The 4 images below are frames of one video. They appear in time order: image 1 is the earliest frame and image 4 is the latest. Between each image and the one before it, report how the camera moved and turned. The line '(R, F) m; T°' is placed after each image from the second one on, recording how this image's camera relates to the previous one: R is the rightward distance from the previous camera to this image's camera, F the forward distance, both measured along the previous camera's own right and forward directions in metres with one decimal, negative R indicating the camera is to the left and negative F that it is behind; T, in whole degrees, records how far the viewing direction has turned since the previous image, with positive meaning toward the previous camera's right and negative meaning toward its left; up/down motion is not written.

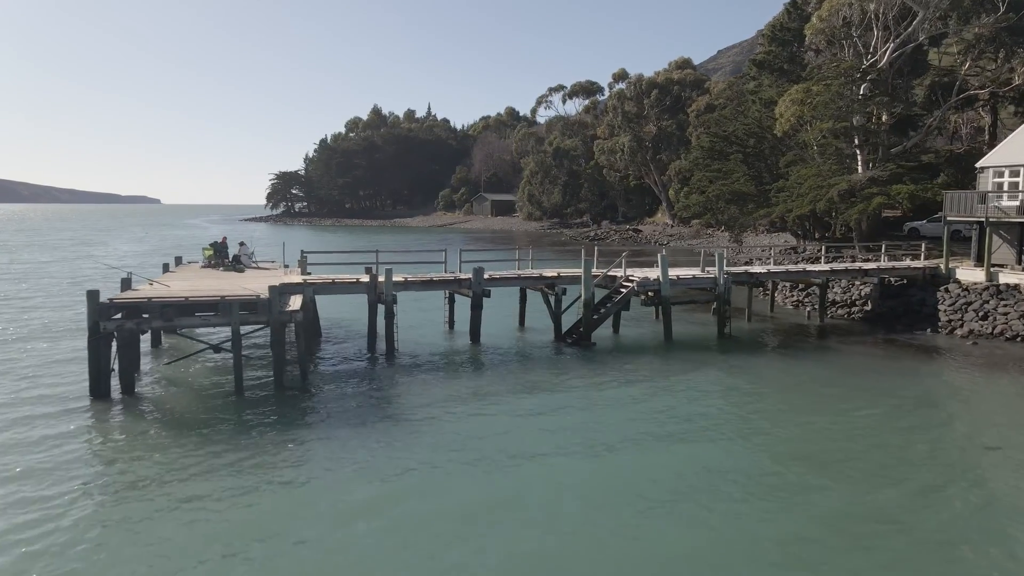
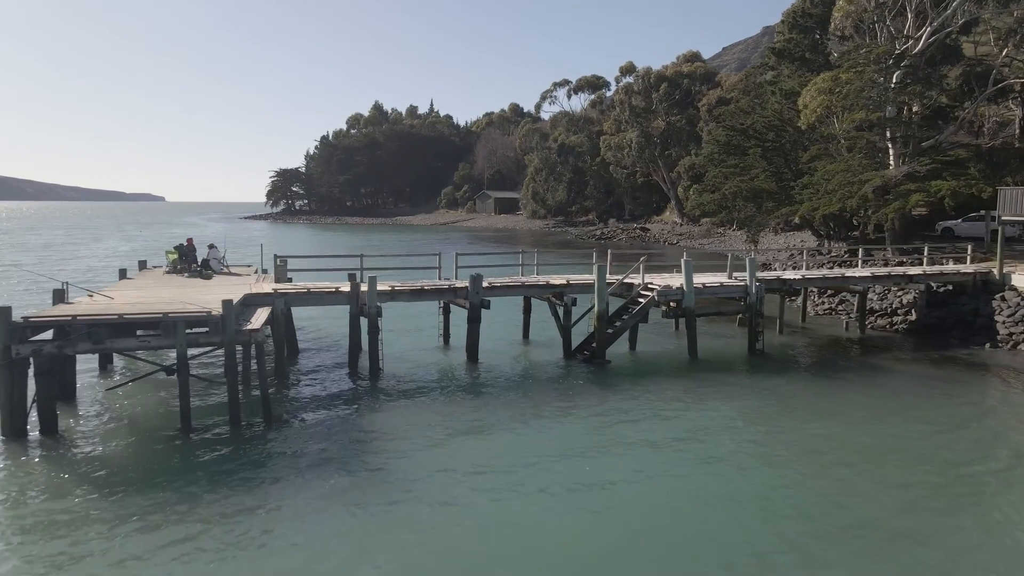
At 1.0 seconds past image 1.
(0.0, +3.0) m; 0°
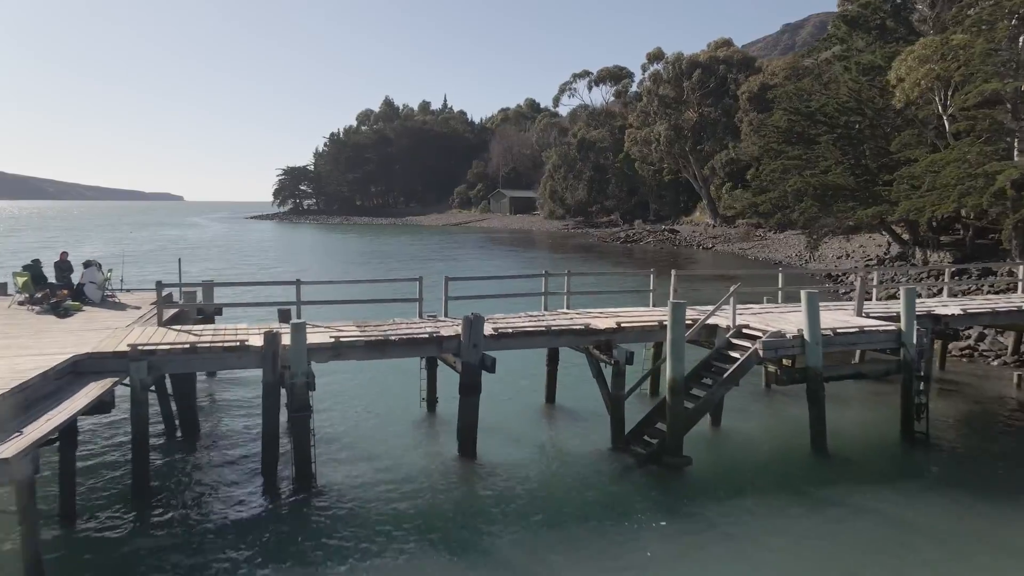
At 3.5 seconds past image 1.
(-0.1, +7.9) m; -1°
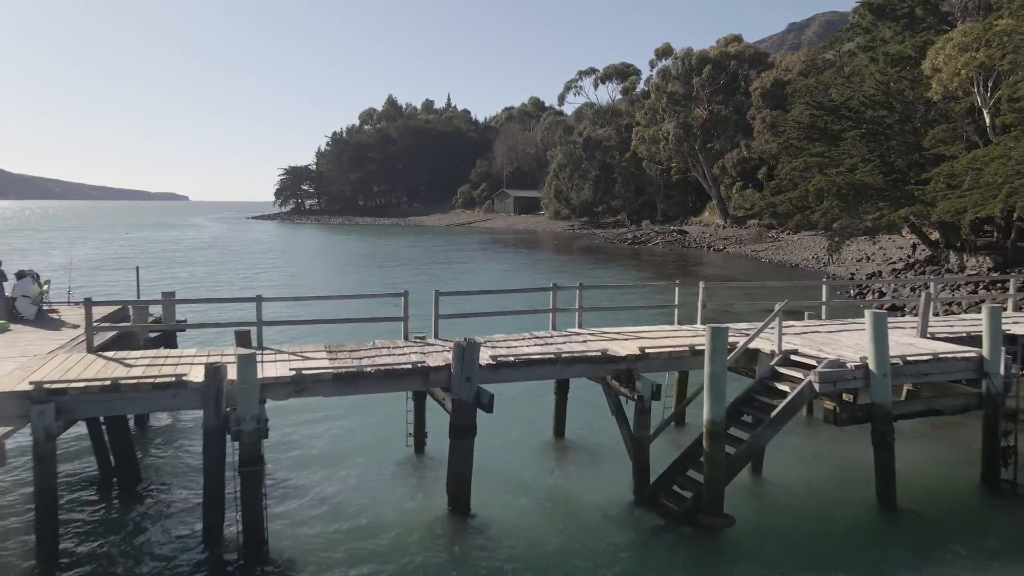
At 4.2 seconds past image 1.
(0.0, +2.4) m; 0°
